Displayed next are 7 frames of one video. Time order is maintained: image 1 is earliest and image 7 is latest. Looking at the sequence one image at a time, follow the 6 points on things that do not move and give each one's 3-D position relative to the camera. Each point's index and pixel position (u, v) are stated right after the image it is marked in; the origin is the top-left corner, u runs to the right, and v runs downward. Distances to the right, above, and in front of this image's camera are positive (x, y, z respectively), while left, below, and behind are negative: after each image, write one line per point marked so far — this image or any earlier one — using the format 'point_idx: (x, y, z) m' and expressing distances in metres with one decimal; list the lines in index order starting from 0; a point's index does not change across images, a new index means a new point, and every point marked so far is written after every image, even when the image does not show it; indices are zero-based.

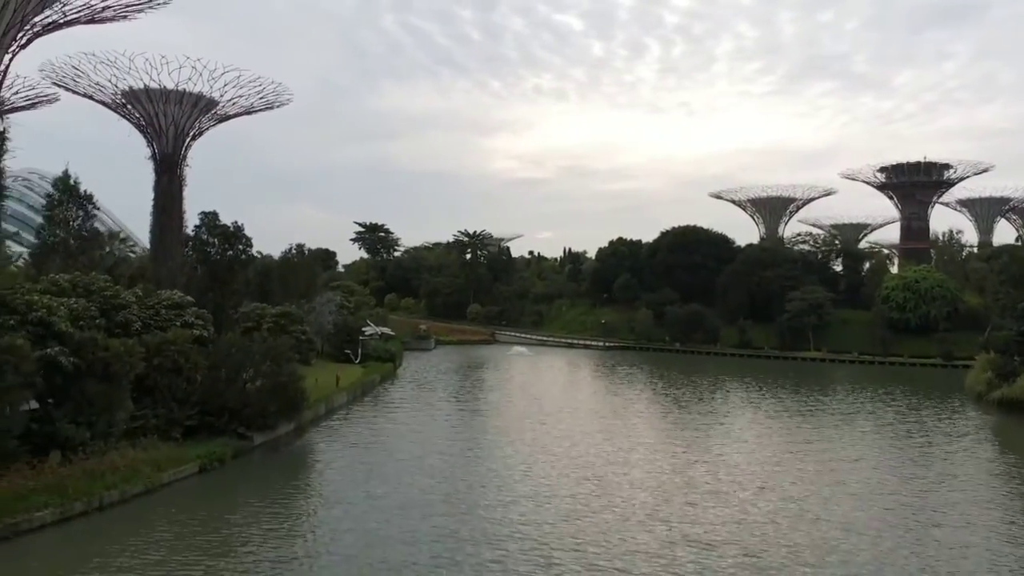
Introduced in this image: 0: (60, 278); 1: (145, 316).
0: (-7.8, +0.2, +13.8) m
1: (-6.9, -0.5, +15.0) m
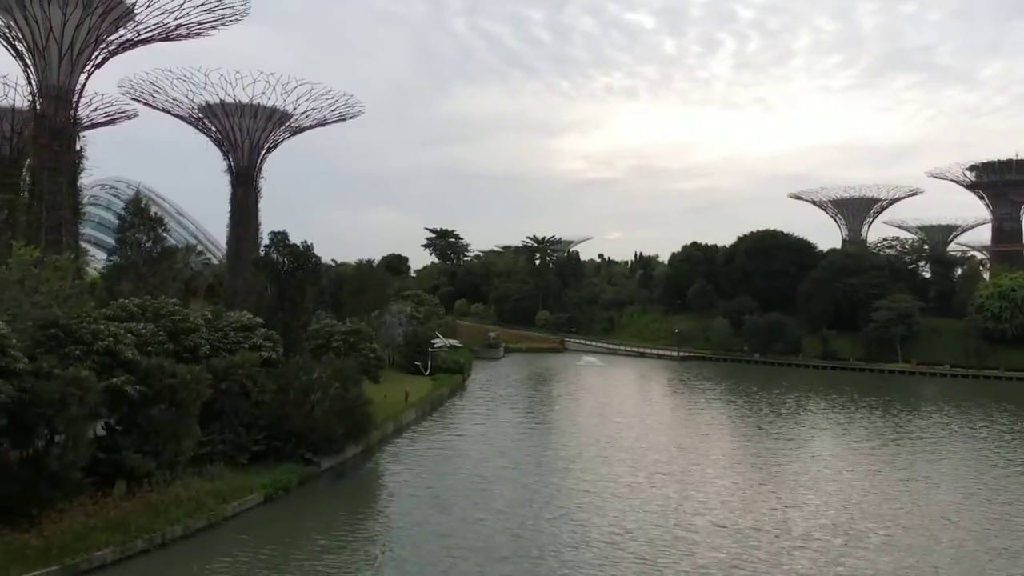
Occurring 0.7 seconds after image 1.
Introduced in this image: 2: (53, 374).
0: (-6.6, -0.2, +13.7) m
1: (-5.5, -0.9, +14.8) m
2: (-6.0, -1.1, +10.5) m
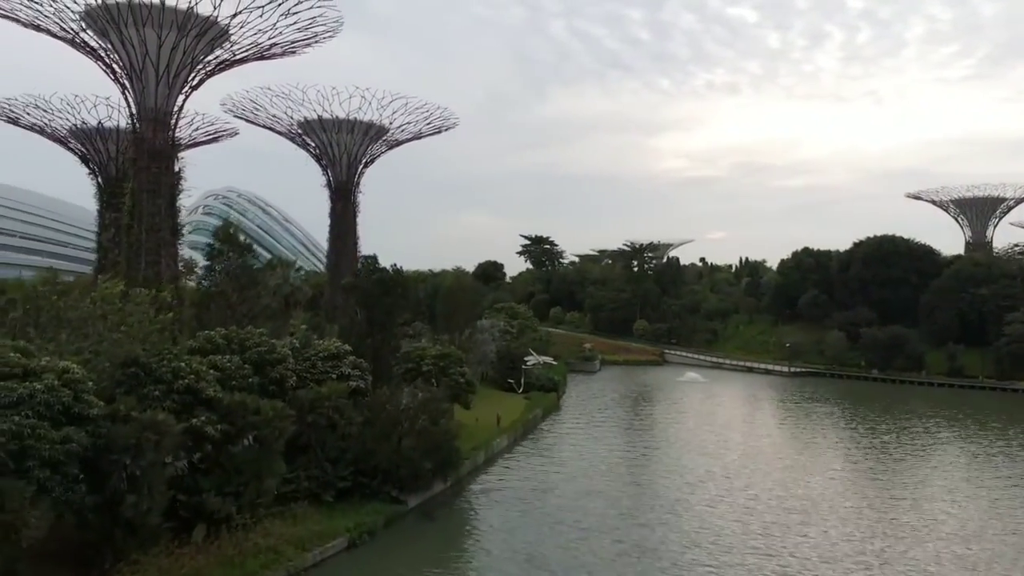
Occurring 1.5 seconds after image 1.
0: (-5.0, -0.8, +13.4) m
1: (-3.8, -1.4, +14.3) m
2: (-4.8, -1.6, +10.1) m
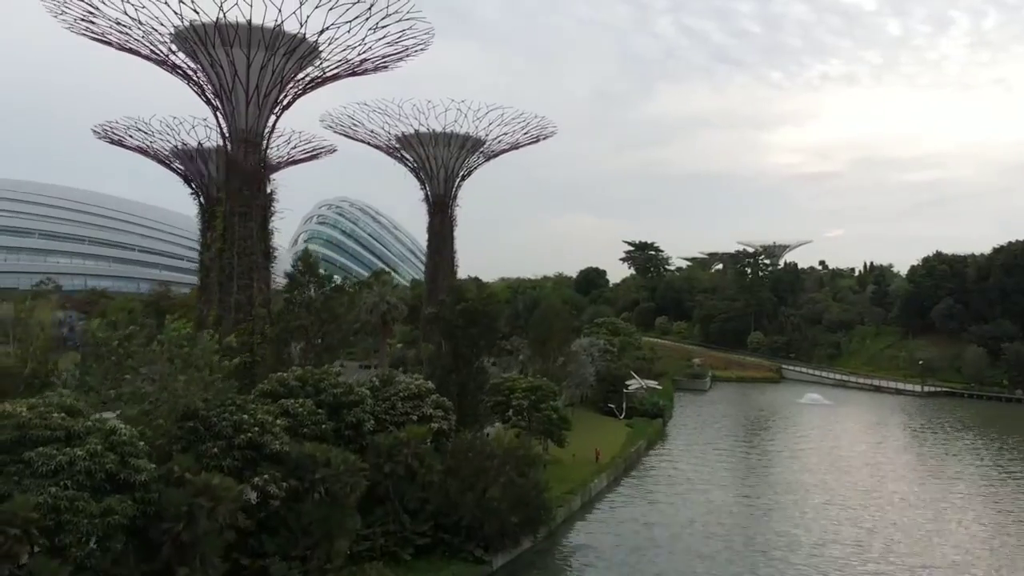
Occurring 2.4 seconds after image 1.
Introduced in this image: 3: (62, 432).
0: (-3.5, -1.4, +12.5) m
1: (-2.2, -2.0, +13.2) m
2: (-3.8, -2.2, +9.2) m
3: (-4.8, -1.5, +8.6) m
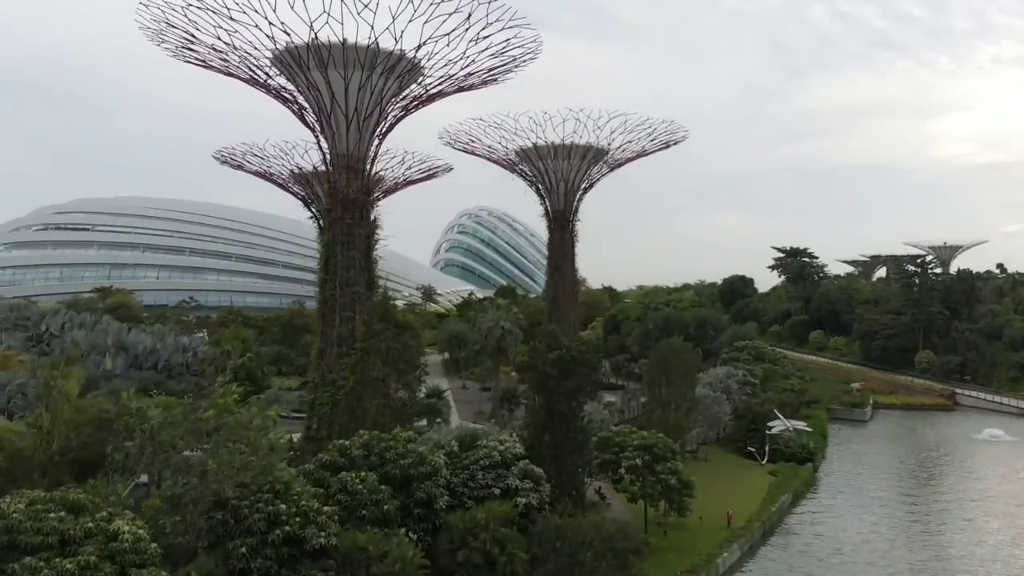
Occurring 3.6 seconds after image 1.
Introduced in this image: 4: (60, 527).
0: (-2.2, -2.1, +10.9) m
1: (-0.8, -2.8, +11.5) m
2: (-3.0, -3.0, +7.8) m
3: (-4.2, -2.3, +7.4) m
4: (-4.2, -2.2, +7.4) m
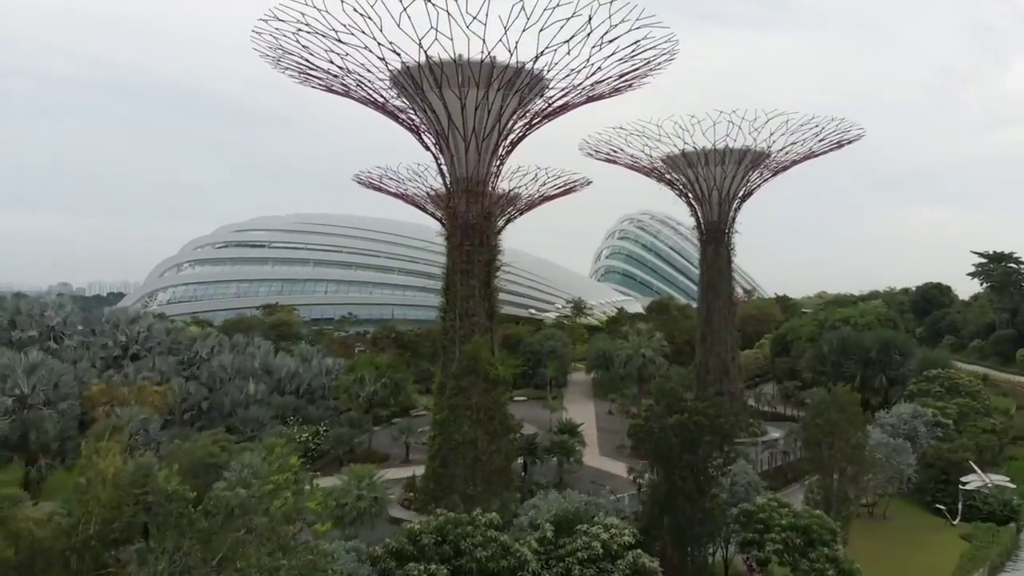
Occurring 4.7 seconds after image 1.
0: (-1.0, -2.8, +9.4) m
1: (+0.5, -3.5, +9.7) m
2: (-2.5, -3.6, +6.5) m
3: (-3.7, -3.0, +6.4) m
4: (-3.7, -2.9, +6.4) m
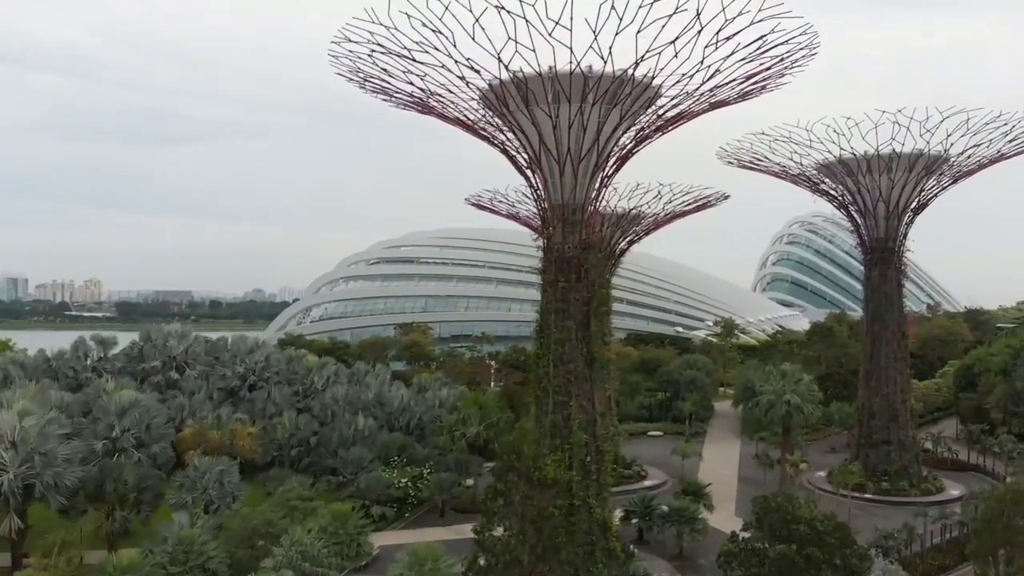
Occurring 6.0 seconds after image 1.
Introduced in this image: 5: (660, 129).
0: (-0.7, -3.6, +7.3) m
1: (+0.8, -4.3, +7.3) m
2: (-2.8, -4.4, +4.8) m
3: (-4.0, -3.8, +4.9) m
4: (-4.0, -3.7, +5.0) m
5: (+2.9, +3.2, +15.7) m
